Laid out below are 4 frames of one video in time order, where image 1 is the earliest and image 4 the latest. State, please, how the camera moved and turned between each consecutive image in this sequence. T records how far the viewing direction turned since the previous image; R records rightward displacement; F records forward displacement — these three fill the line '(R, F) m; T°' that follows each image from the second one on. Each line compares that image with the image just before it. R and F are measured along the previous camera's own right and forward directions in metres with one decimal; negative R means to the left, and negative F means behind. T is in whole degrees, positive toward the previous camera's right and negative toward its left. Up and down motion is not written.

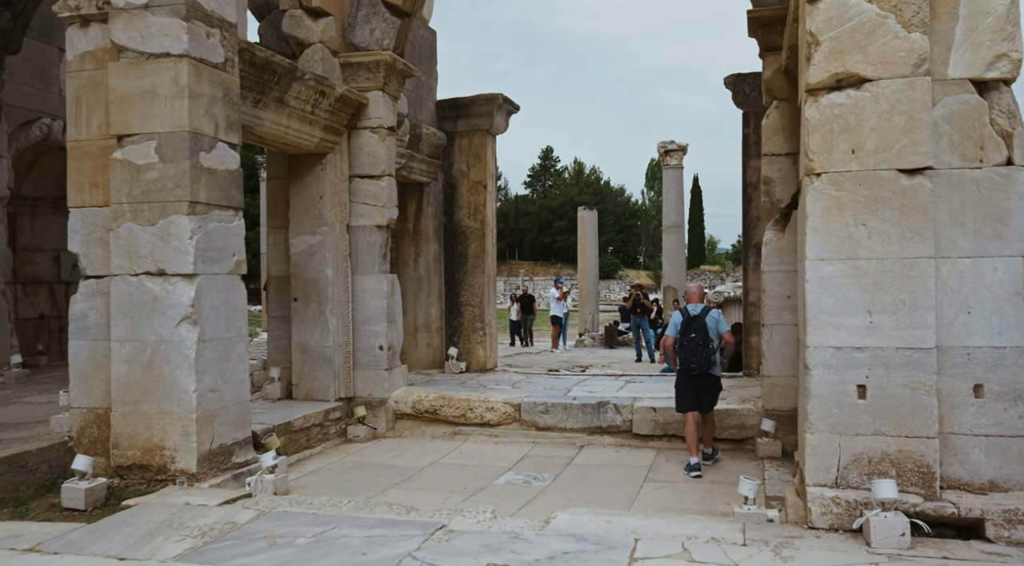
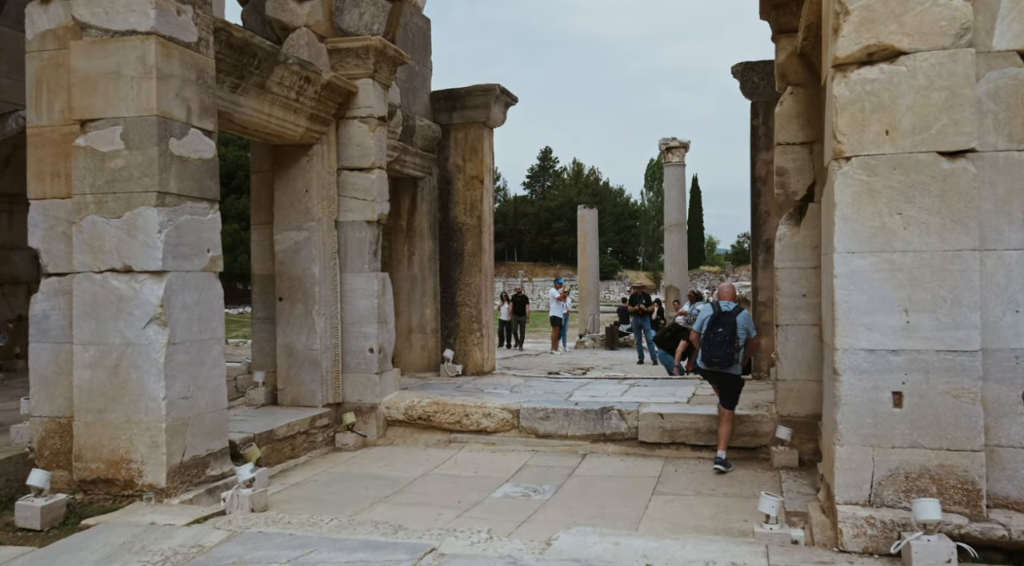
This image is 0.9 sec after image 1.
(0.0, +0.4) m; 0°
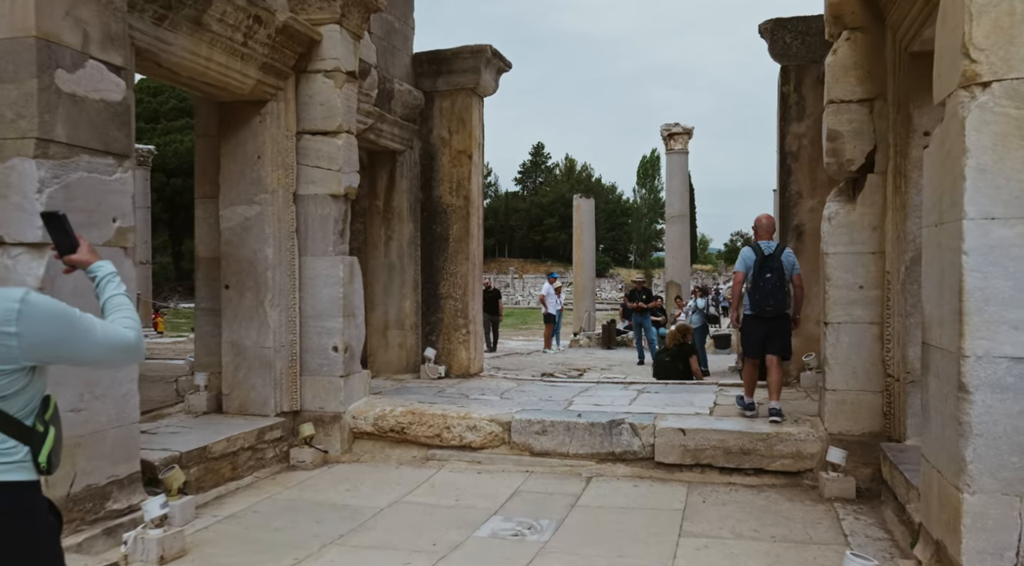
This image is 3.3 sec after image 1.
(0.0, +1.1) m; +1°
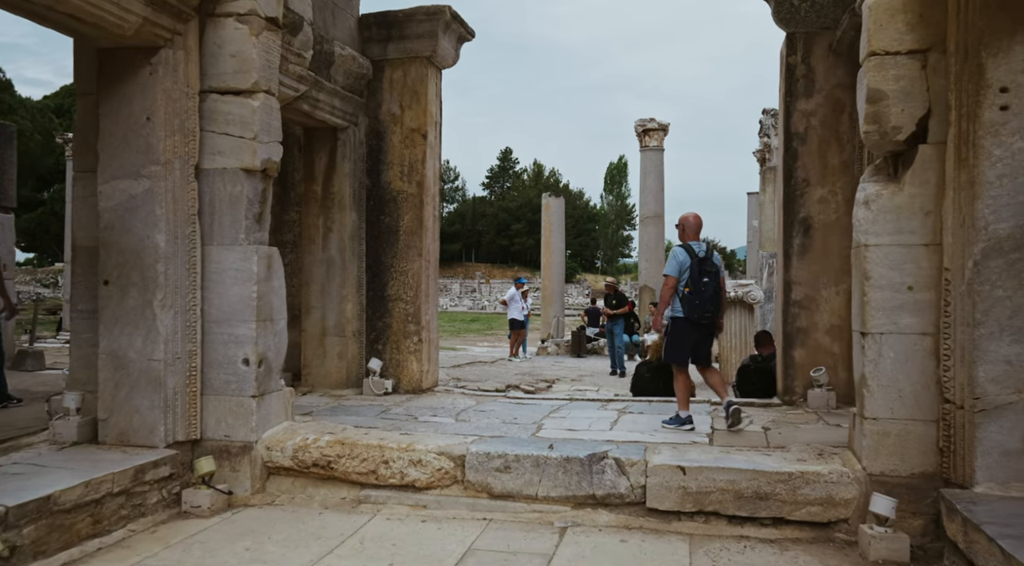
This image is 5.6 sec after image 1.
(+0.1, +1.1) m; +2°
